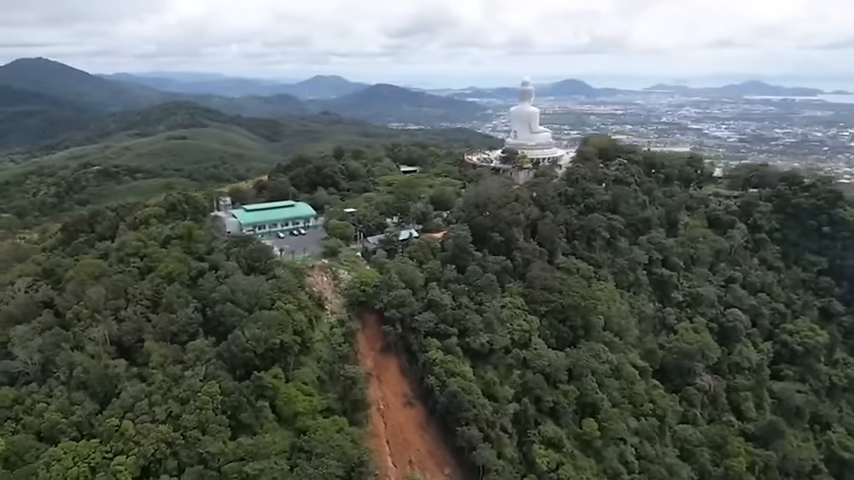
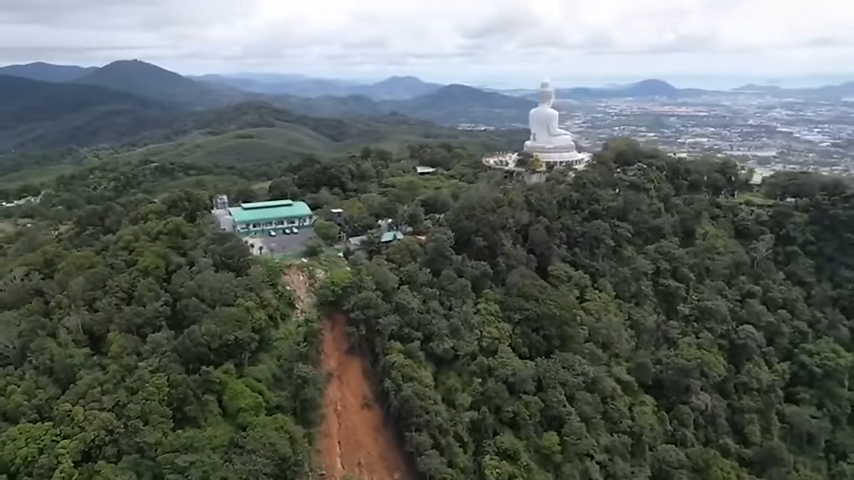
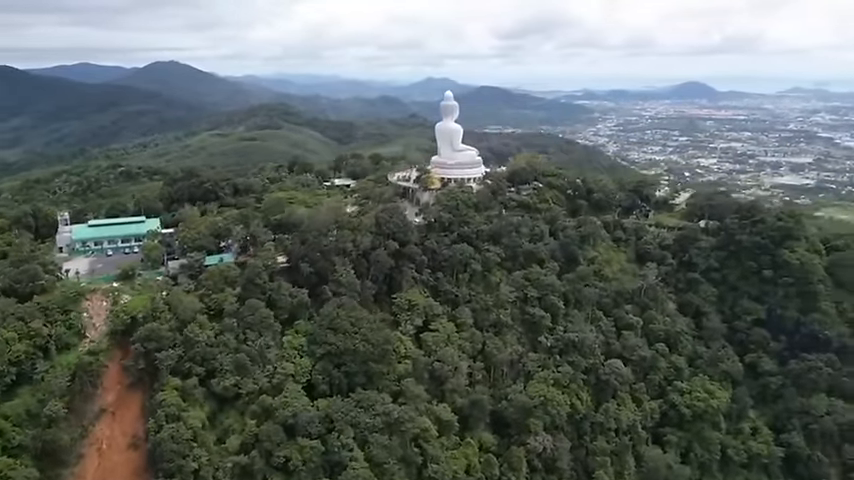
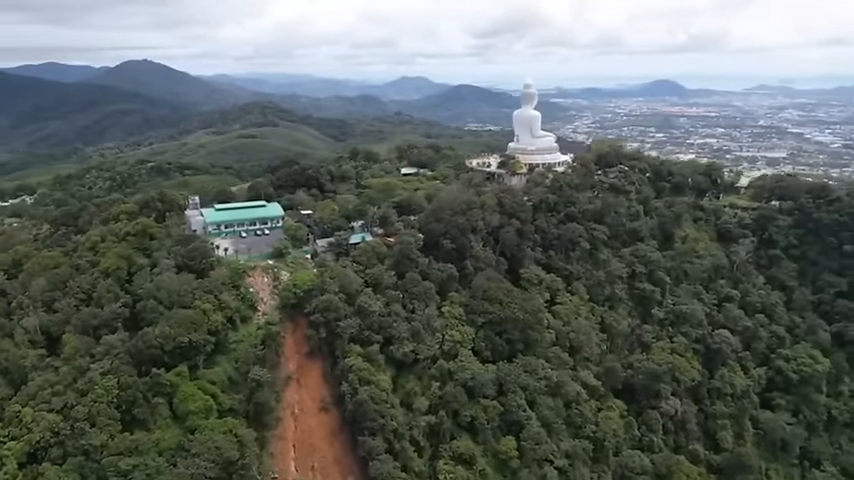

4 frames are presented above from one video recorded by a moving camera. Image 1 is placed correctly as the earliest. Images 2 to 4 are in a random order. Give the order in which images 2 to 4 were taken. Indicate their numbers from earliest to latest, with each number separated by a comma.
2, 4, 3
